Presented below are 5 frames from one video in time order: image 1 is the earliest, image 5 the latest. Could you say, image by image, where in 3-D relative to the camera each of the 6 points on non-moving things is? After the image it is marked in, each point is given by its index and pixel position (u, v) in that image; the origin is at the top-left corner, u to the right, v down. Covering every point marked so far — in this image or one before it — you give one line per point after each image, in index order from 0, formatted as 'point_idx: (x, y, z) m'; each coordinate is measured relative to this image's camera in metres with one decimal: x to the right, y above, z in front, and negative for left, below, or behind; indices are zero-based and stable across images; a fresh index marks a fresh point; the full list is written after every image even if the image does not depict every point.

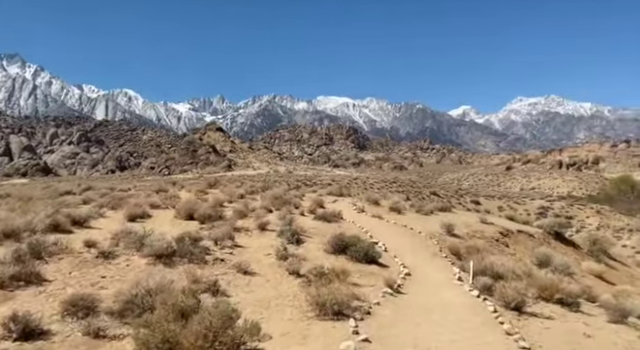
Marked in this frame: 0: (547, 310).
0: (+5.2, -3.1, +11.4) m
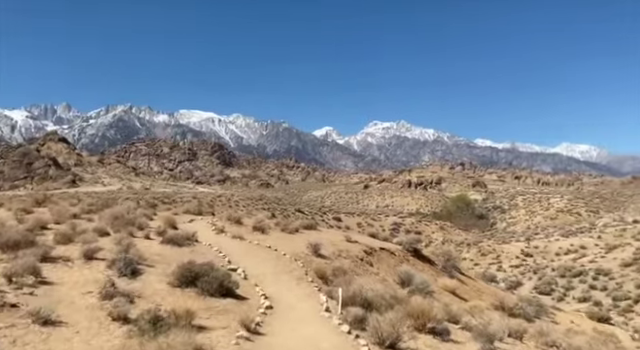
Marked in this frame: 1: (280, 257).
0: (+2.1, -3.4, +10.2) m
1: (-1.4, -2.9, +17.3) m
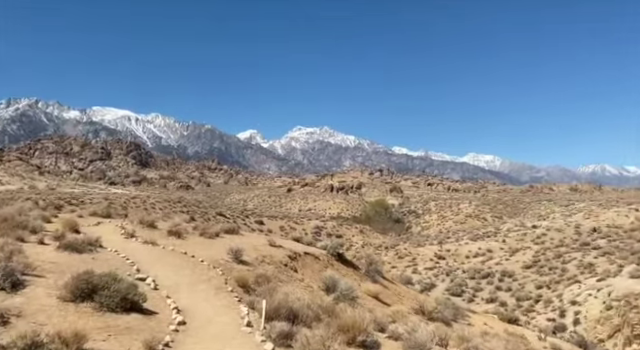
0: (+0.6, -3.4, +9.2) m
1: (-3.9, -2.8, +15.7) m
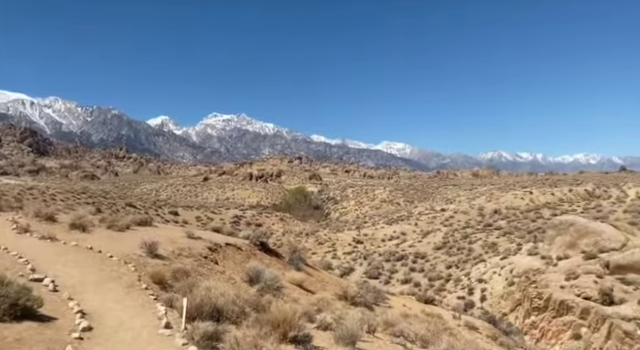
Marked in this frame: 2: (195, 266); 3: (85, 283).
0: (-0.5, -3.1, +8.4) m
1: (-6.0, -2.4, +14.1) m
2: (-4.1, -3.0, +16.4) m
3: (-5.6, -2.6, +11.9) m
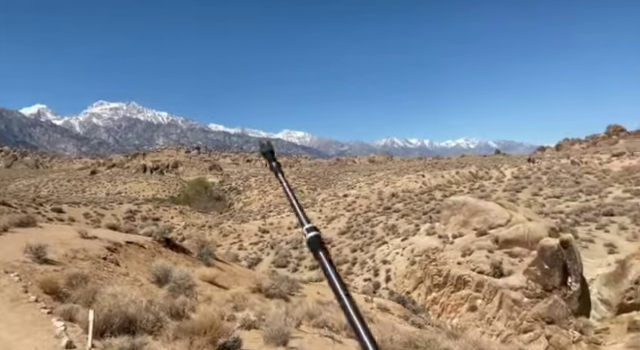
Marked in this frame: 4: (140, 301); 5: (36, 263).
0: (-1.4, -2.8, +7.1) m
1: (-7.9, -2.2, +11.6) m
2: (-6.4, -2.7, +14.2) m
3: (-7.0, -2.4, +9.6) m
4: (-3.7, -2.6, +10.6) m
5: (-7.6, -2.3, +13.4) m
